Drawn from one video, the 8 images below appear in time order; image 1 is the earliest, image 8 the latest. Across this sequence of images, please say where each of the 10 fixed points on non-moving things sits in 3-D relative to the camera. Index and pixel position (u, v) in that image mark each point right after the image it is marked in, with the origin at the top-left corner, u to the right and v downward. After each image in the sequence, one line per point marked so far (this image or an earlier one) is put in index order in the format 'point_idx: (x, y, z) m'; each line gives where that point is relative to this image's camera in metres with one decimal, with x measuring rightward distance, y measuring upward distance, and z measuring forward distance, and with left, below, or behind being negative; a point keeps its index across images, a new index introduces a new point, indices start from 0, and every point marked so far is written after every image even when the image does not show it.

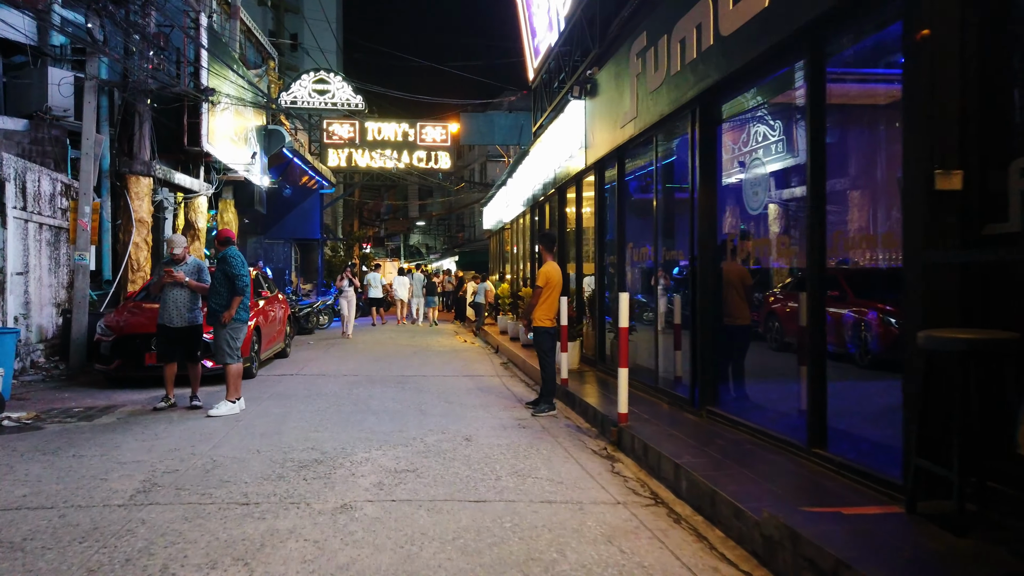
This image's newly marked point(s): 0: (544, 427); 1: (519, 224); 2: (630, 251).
0: (+0.3, -1.2, +6.8) m
1: (+0.2, +1.5, +17.7) m
2: (+1.4, +0.4, +8.6) m
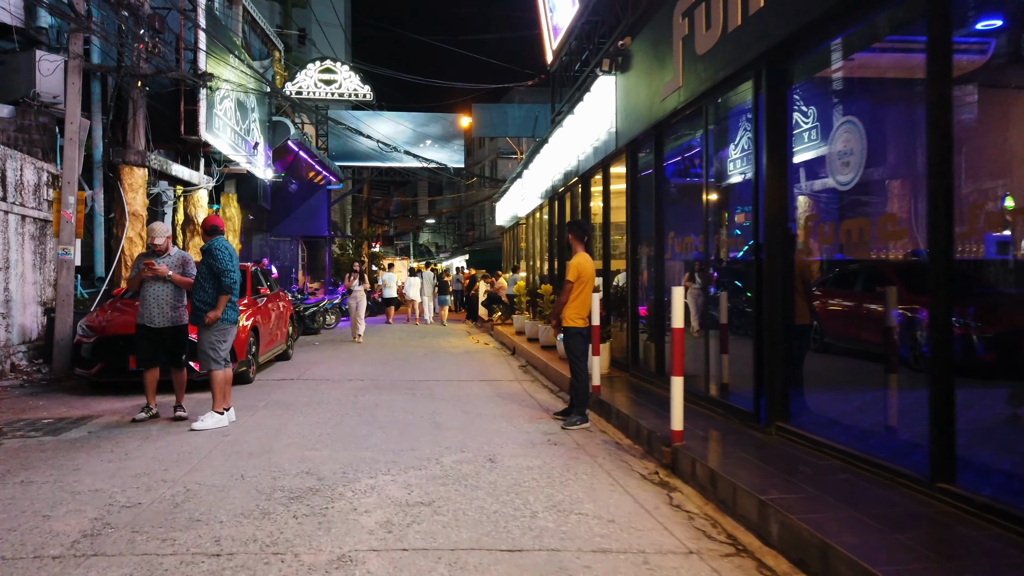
0: (+0.5, -1.2, +5.9) m
1: (+0.5, +1.5, +16.8) m
2: (+1.6, +0.5, +7.6) m
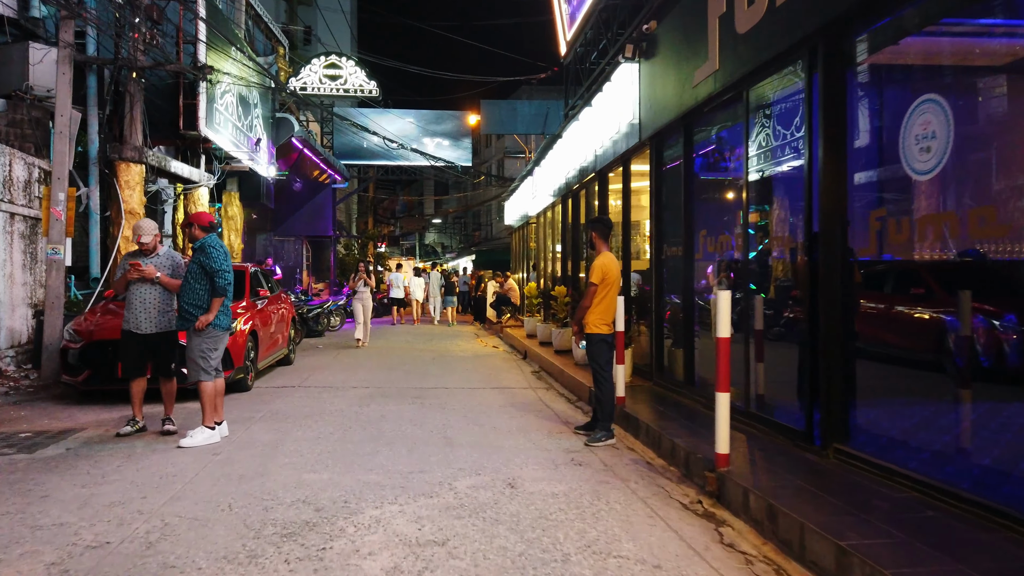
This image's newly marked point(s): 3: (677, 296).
0: (+0.6, -1.2, +5.3) m
1: (+0.8, +1.5, +16.2) m
2: (+1.8, +0.4, +7.0) m
3: (+1.7, -0.1, +7.7) m
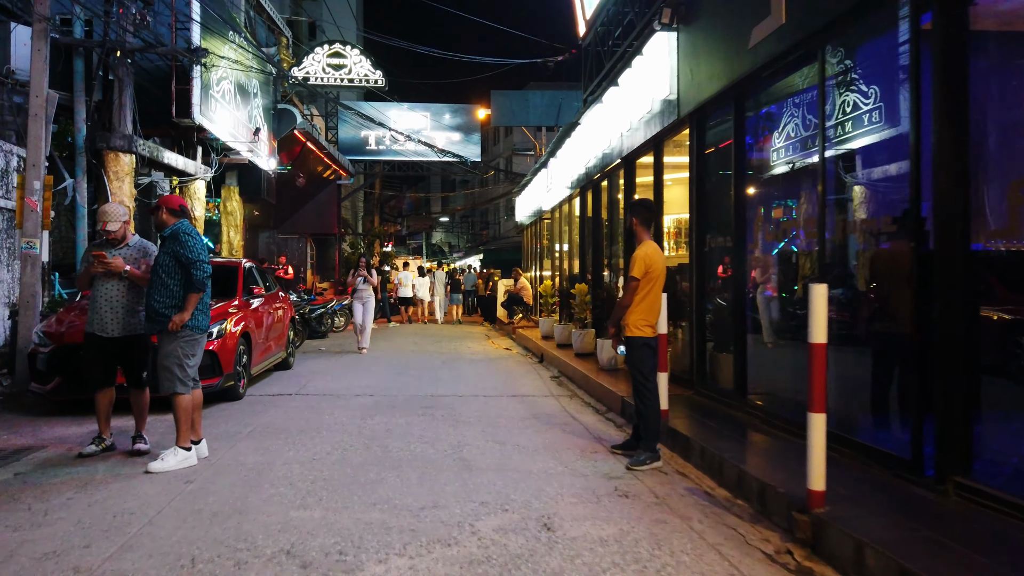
0: (+0.8, -1.2, +4.4) m
1: (+1.0, +1.5, +15.3) m
2: (+2.0, +0.5, +6.1) m
3: (+1.9, 0.0, +6.8) m
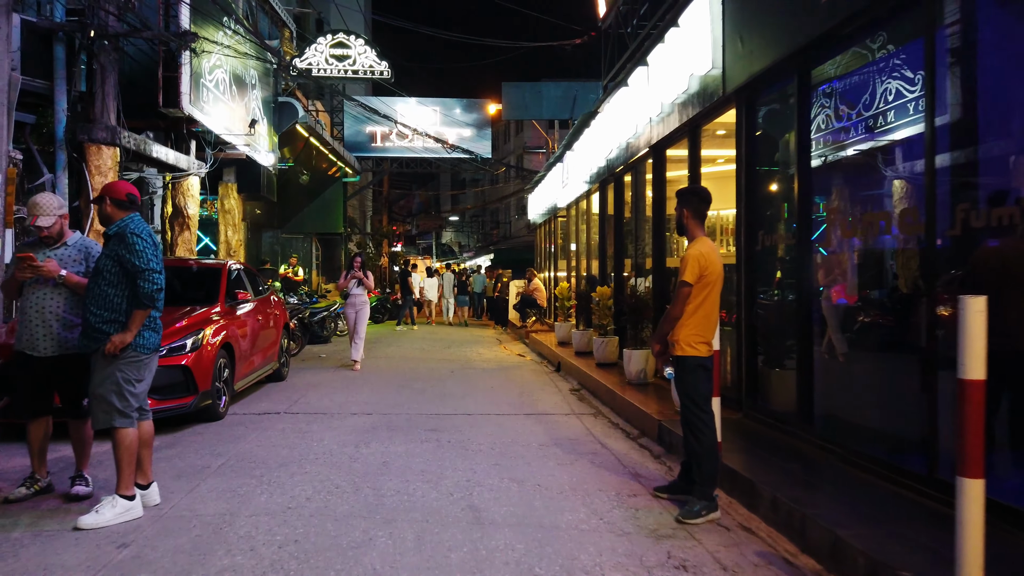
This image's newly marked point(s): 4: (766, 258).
0: (+0.9, -1.2, +3.4) m
1: (+1.3, +1.5, +14.2) m
2: (+2.1, +0.4, +5.1) m
3: (+2.0, -0.1, +5.8) m
4: (+2.0, +0.2, +6.0) m
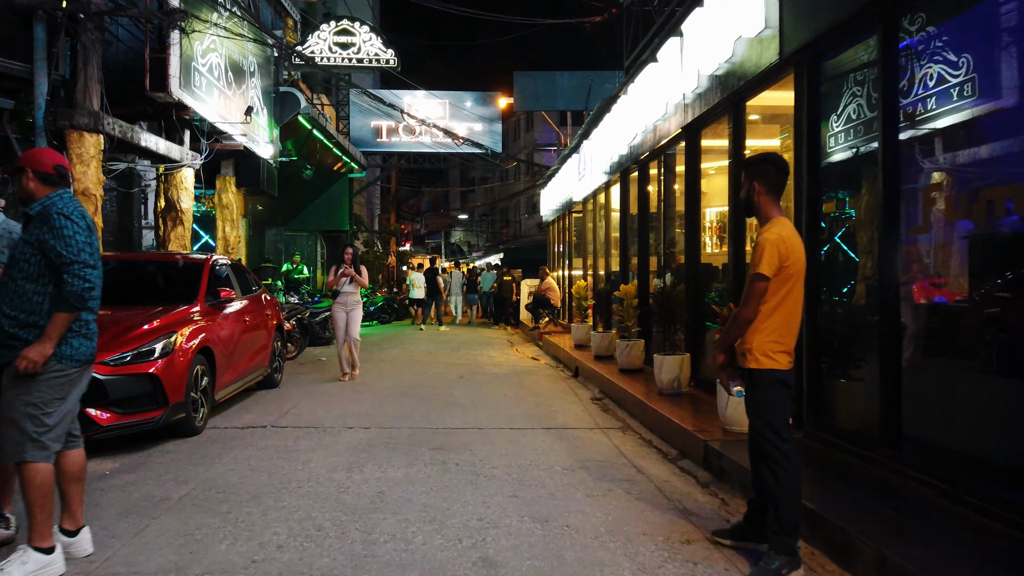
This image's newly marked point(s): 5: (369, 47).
0: (+1.0, -1.2, +2.5) m
1: (+1.5, +1.5, +13.3) m
2: (+2.2, +0.4, +4.2) m
3: (+2.1, -0.1, +4.9) m
4: (+2.1, +0.3, +5.1) m
5: (-3.6, +6.0, +19.4) m
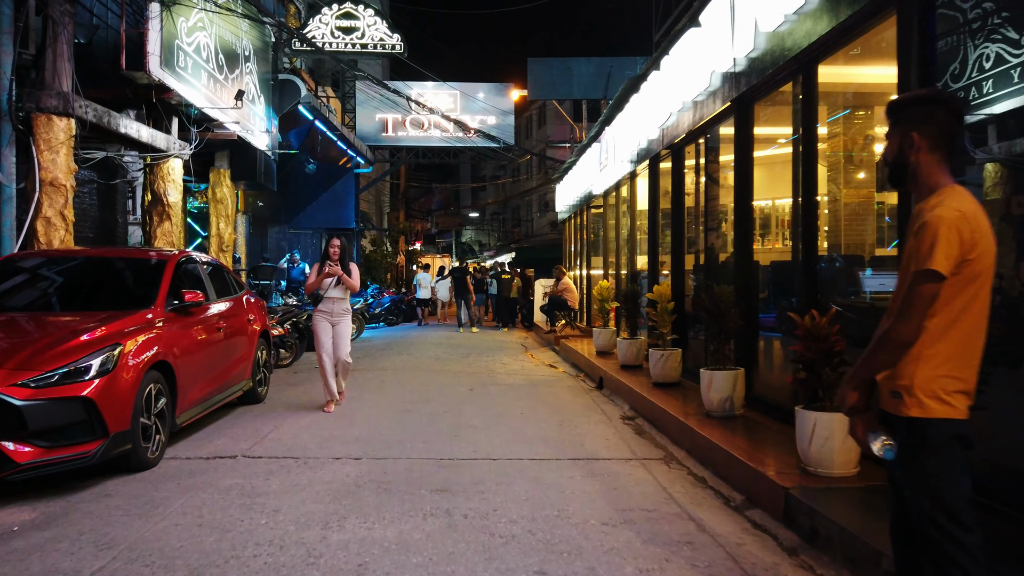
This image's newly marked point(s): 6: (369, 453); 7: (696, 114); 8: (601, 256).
0: (+1.1, -1.2, +1.3) m
1: (+1.8, +1.5, +12.2) m
2: (+2.3, +0.4, +3.0) m
3: (+2.2, -0.1, +3.7) m
4: (+2.2, +0.2, +3.9) m
5: (-3.3, +6.0, +18.3) m
6: (-1.0, -1.2, +5.5) m
7: (+1.9, +1.8, +8.0) m
8: (+1.6, +0.6, +14.4) m
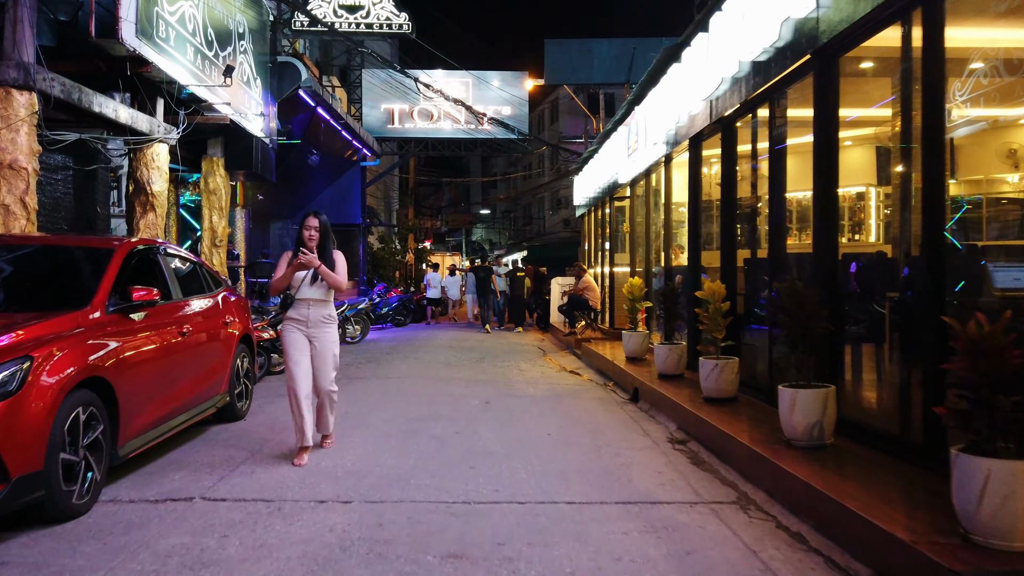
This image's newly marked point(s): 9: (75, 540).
0: (+1.2, -1.2, +0.1) m
1: (+2.0, +1.5, +11.0) m
2: (+2.5, +0.4, +1.8) m
3: (+2.4, -0.1, +2.5) m
4: (+2.4, +0.3, +2.7) m
5: (-2.9, +6.1, +17.2) m
6: (-0.9, -1.1, +4.3) m
7: (+2.1, +1.8, +6.7) m
8: (+1.9, +0.6, +13.2) m
9: (-2.0, -1.2, +3.6) m
